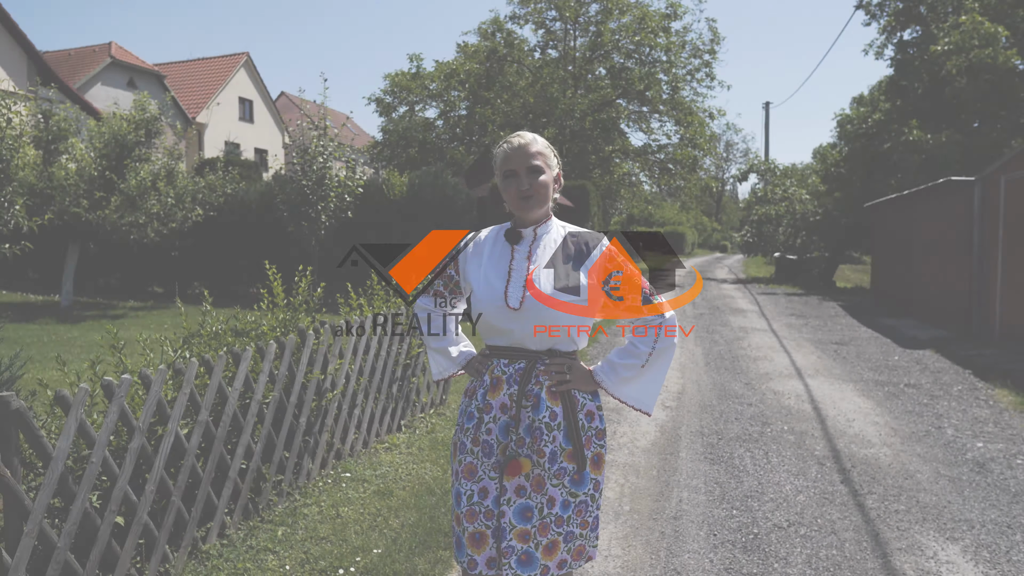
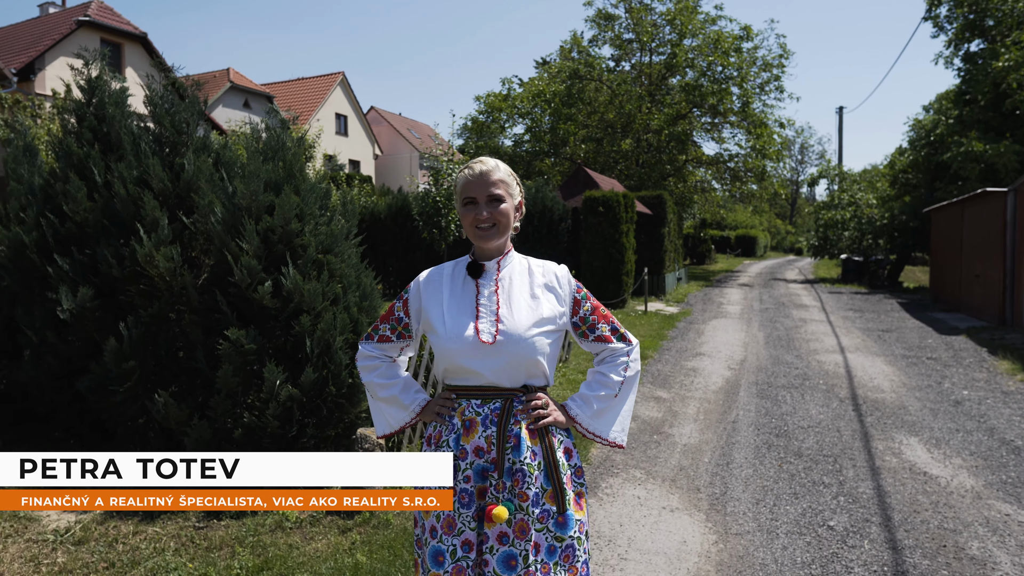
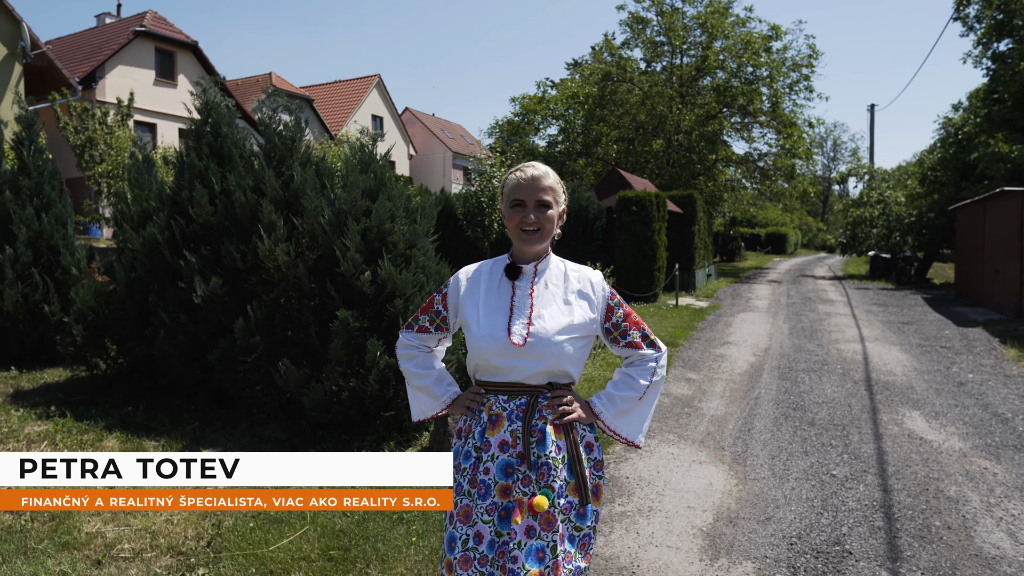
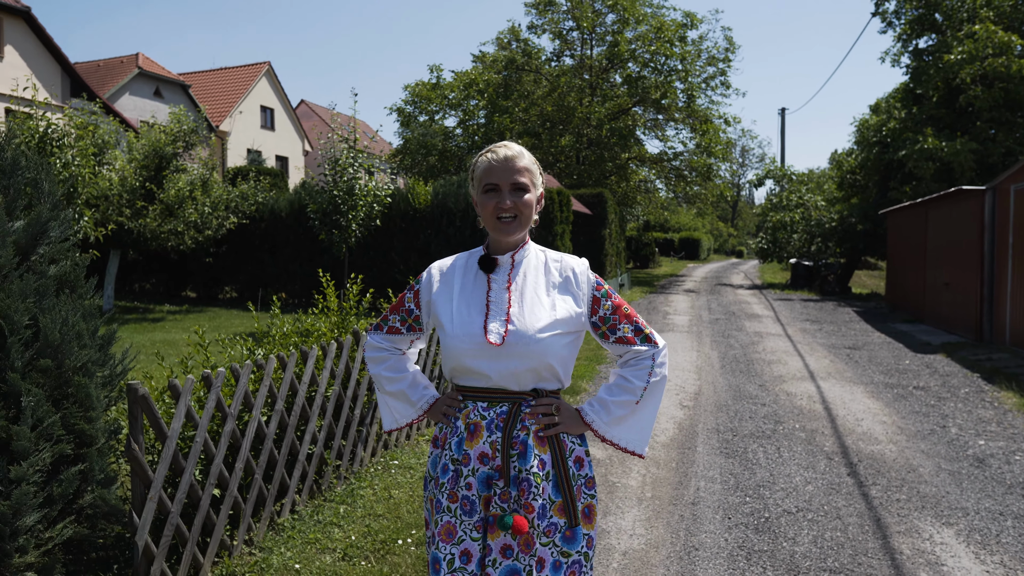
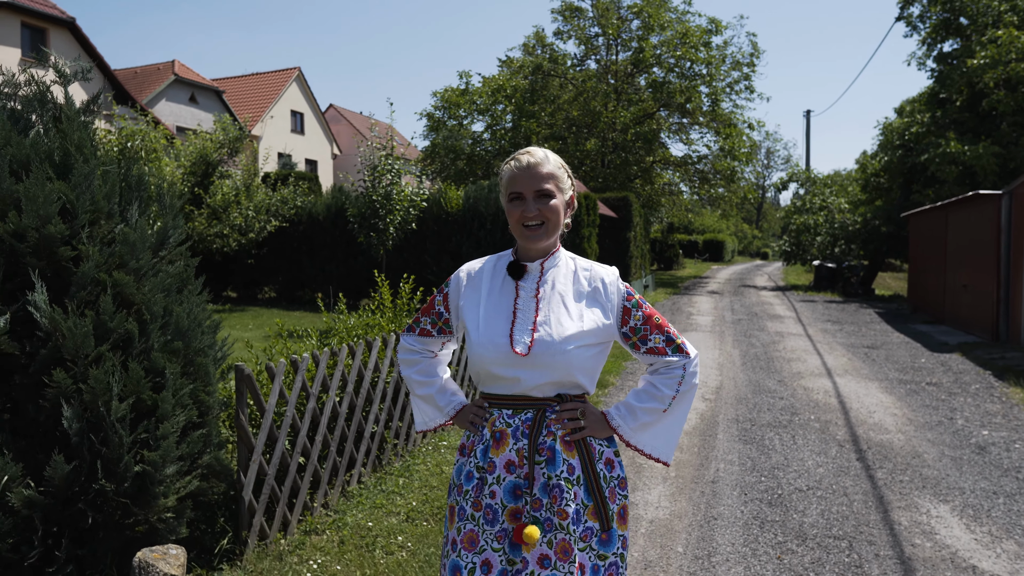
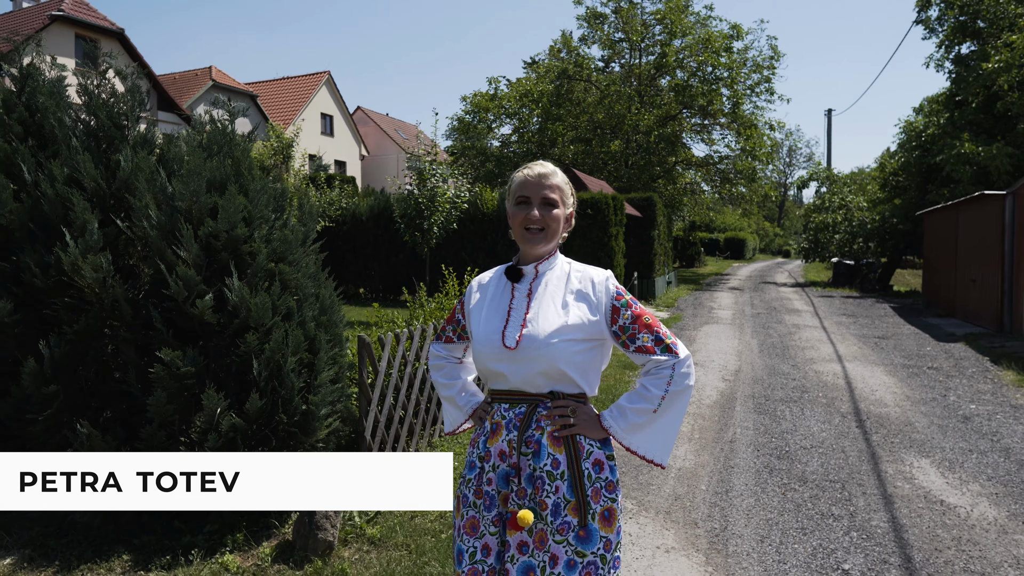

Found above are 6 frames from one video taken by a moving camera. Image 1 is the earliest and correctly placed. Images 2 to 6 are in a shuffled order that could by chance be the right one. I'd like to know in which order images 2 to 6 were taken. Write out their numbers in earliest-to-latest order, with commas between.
4, 5, 6, 2, 3
